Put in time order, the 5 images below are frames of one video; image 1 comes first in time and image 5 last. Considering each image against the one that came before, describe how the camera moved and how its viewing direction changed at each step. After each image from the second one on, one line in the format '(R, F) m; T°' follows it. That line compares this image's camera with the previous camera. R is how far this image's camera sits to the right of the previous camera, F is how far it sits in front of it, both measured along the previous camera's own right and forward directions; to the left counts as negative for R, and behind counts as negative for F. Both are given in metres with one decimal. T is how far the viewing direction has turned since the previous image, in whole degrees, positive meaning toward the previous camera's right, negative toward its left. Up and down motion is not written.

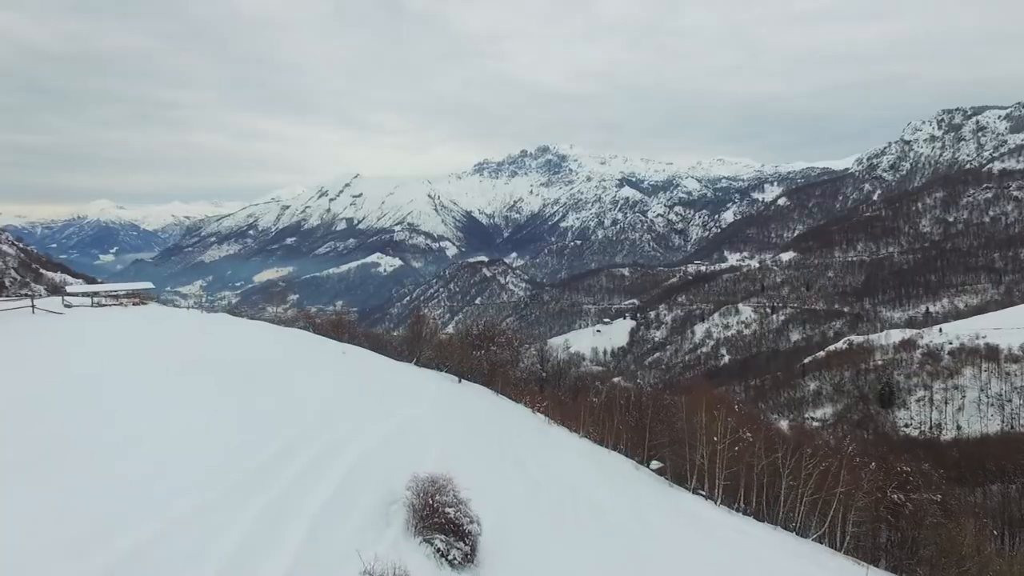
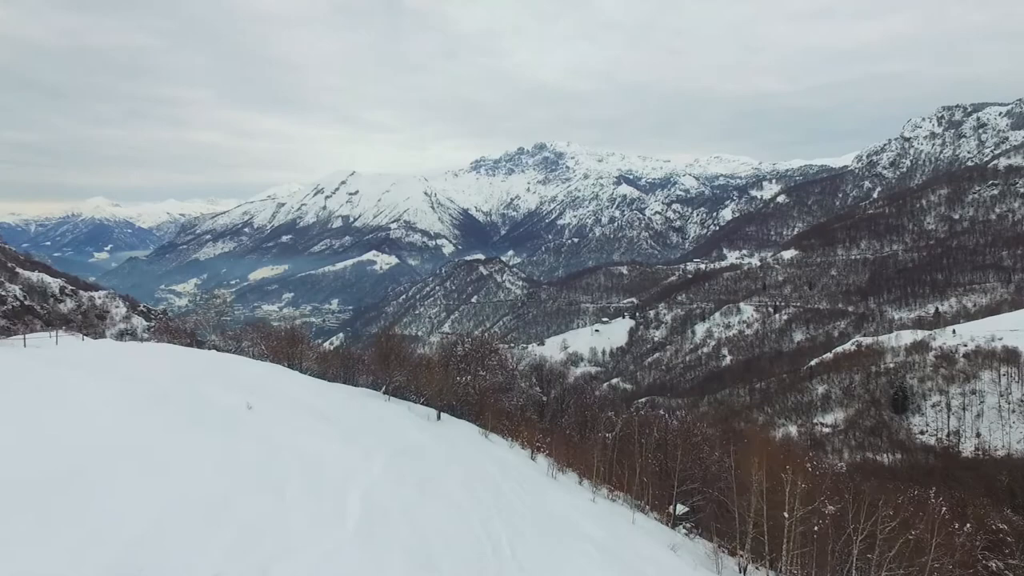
(+0.1, +3.7) m; 0°
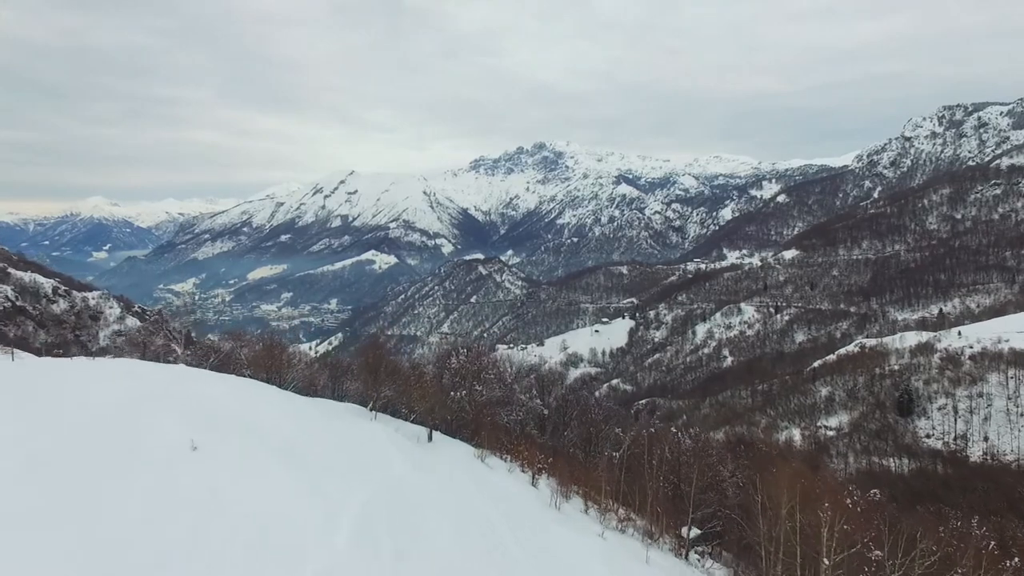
(0.0, +1.3) m; 0°
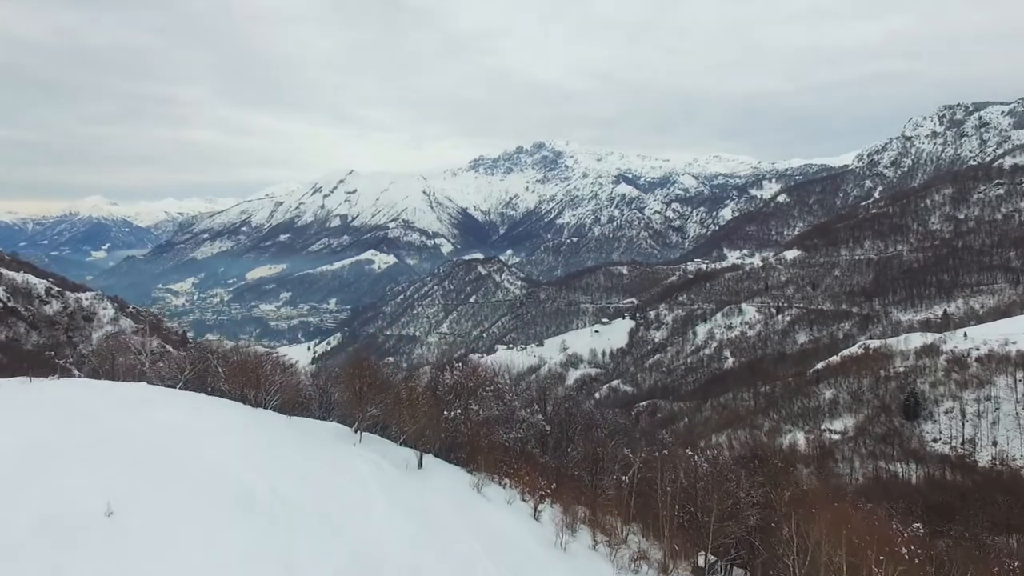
(0.0, +1.3) m; 0°
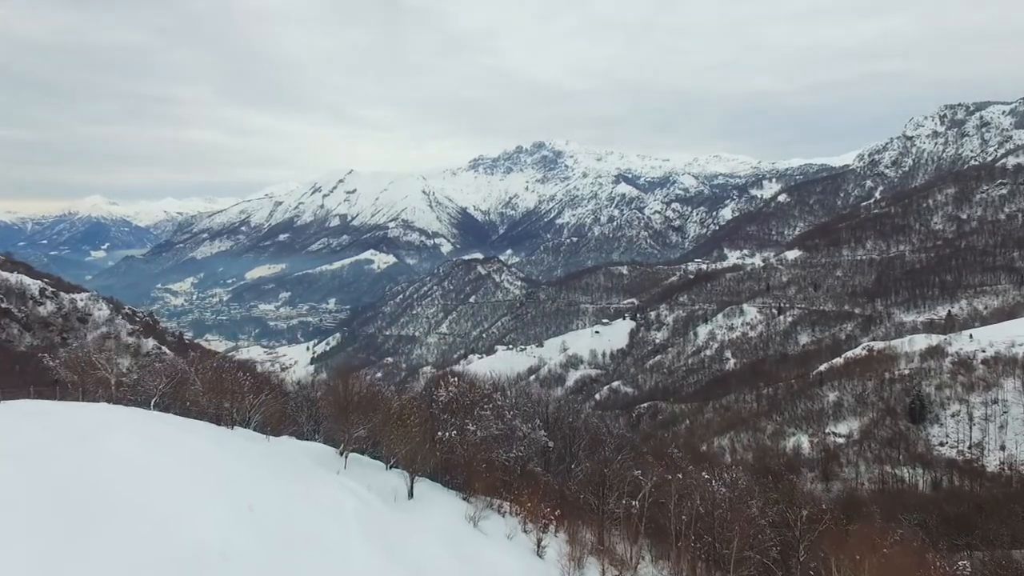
(0.0, +1.1) m; 0°
